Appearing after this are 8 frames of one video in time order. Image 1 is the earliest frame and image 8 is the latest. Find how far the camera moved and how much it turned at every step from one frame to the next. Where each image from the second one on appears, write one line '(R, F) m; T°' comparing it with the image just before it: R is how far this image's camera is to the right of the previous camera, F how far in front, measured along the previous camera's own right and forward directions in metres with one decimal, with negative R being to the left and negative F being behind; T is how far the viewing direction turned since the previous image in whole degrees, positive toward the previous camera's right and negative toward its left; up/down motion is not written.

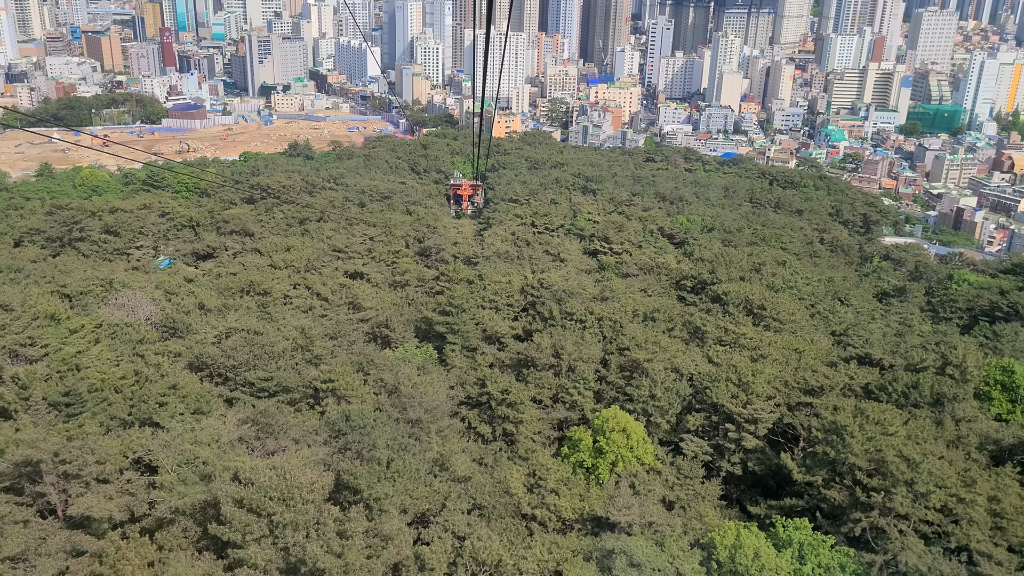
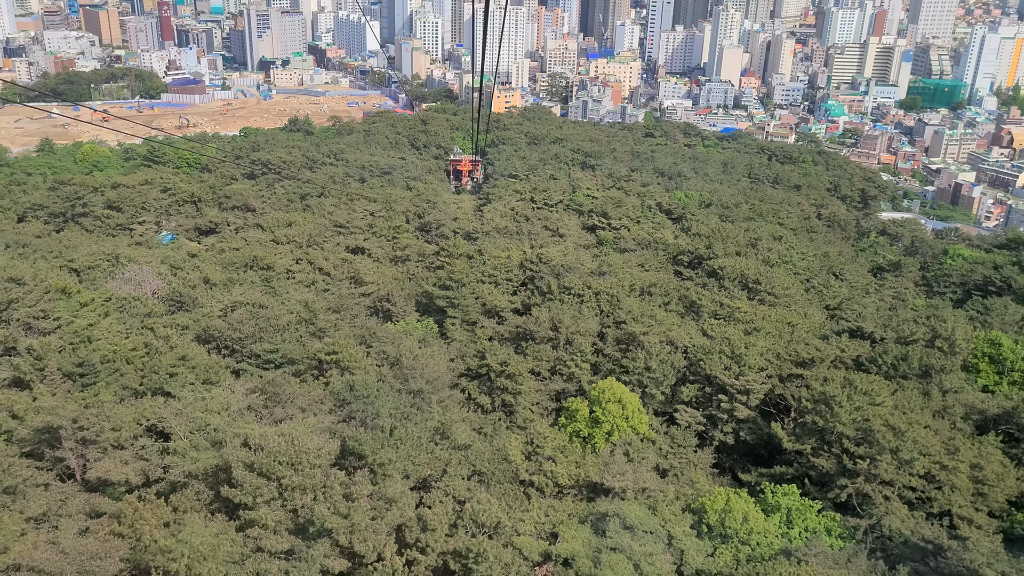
(0.0, -0.4) m; 0°
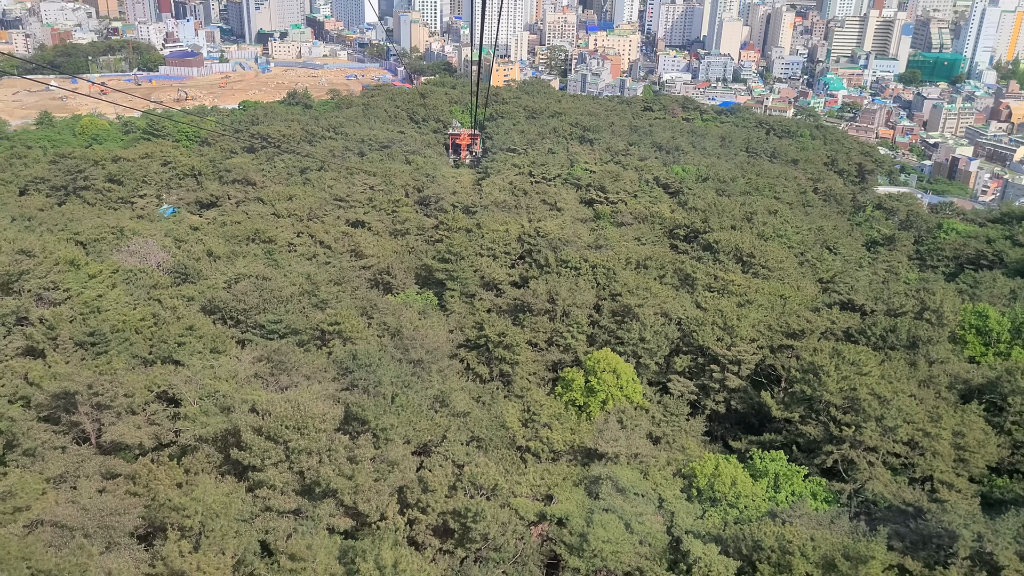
(0.0, -0.4) m; 0°
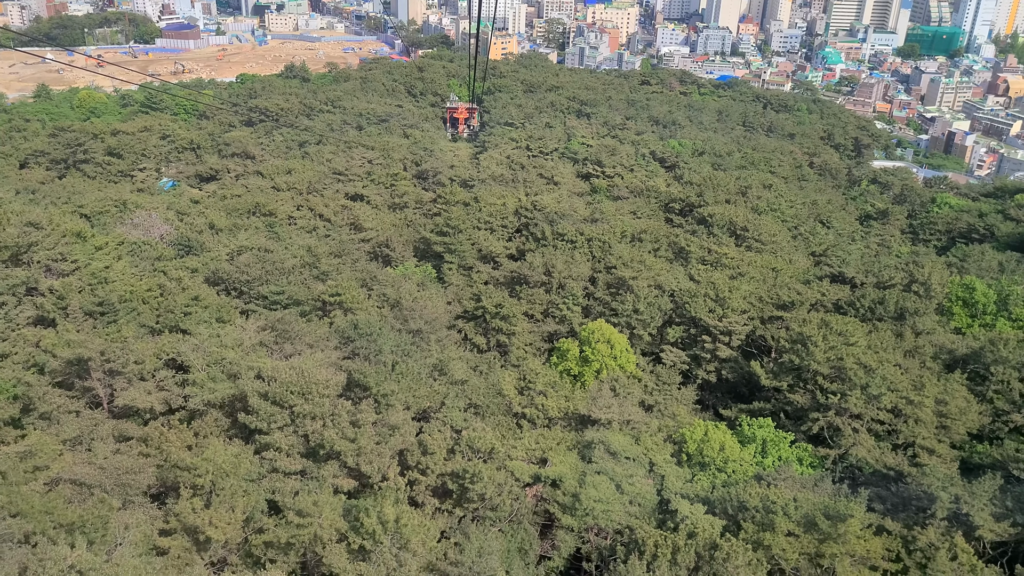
(0.0, -0.4) m; 0°
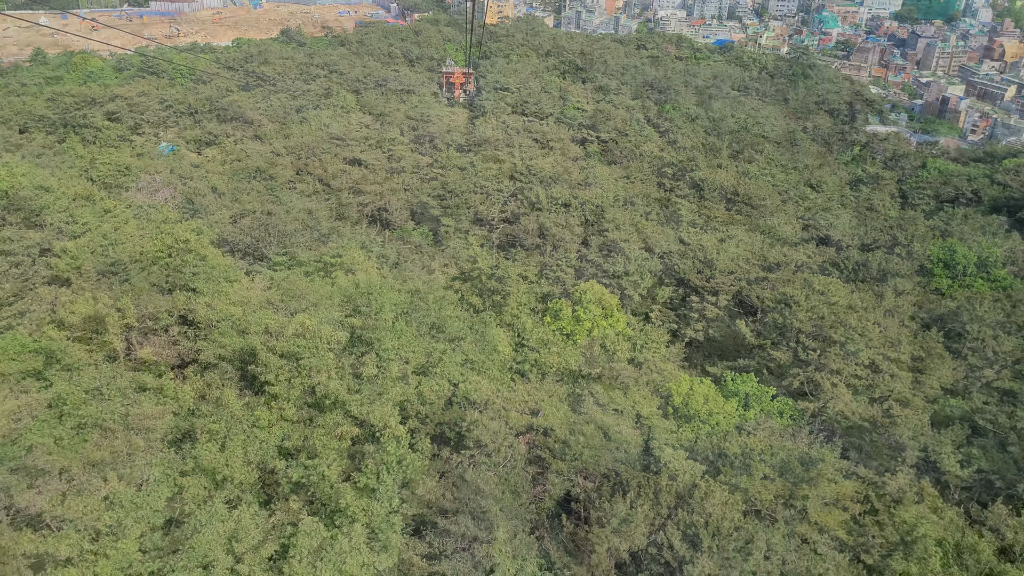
(0.0, -0.6) m; 0°
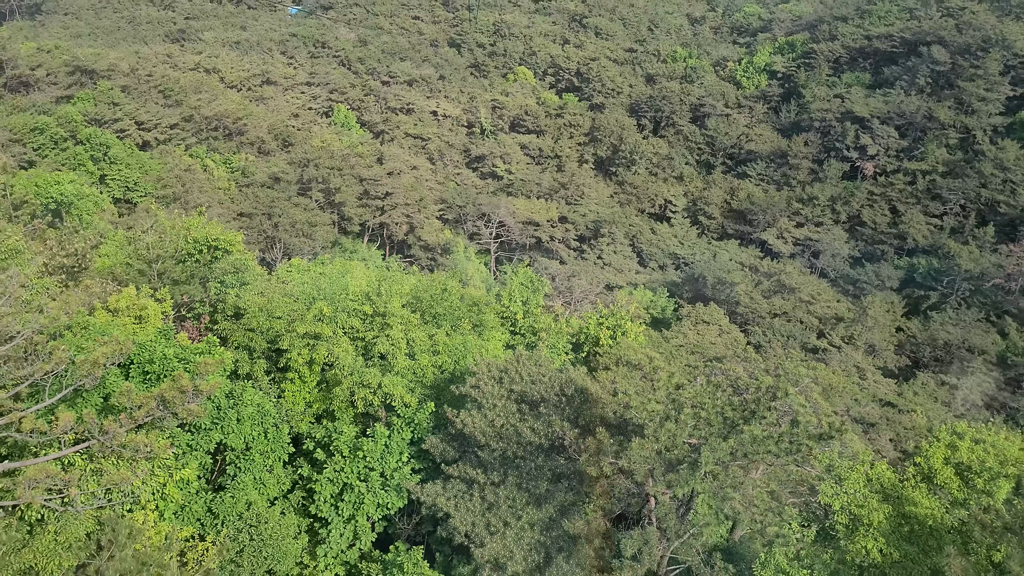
(0.0, -1.1) m; 0°
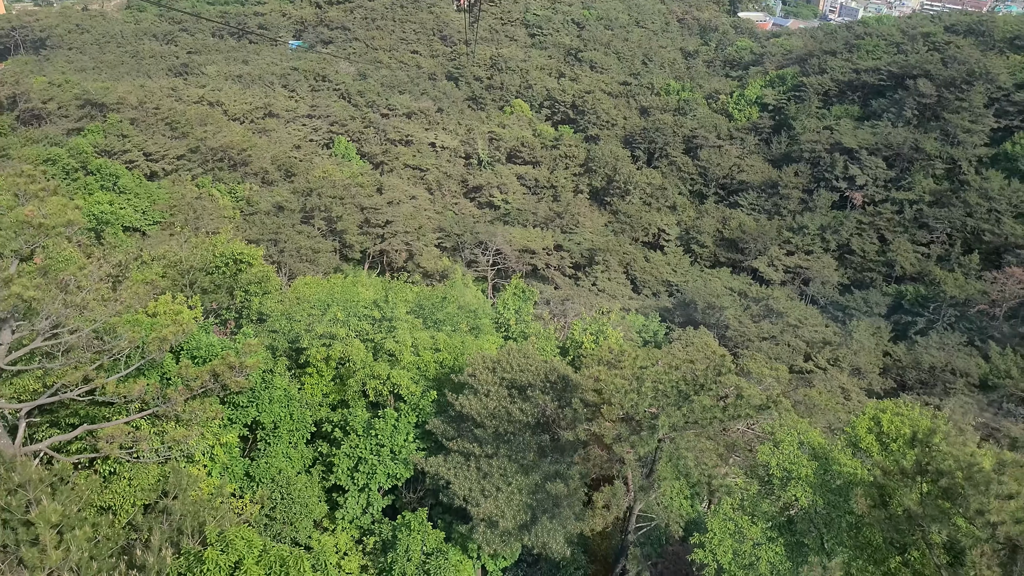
(+0.1, -1.4) m; 0°
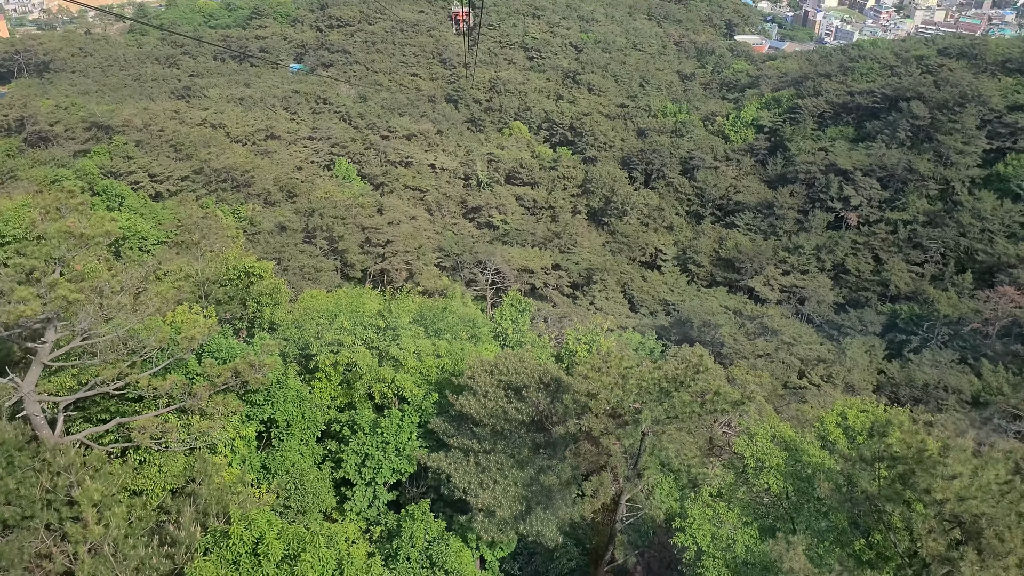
(0.0, -0.7) m; 0°
